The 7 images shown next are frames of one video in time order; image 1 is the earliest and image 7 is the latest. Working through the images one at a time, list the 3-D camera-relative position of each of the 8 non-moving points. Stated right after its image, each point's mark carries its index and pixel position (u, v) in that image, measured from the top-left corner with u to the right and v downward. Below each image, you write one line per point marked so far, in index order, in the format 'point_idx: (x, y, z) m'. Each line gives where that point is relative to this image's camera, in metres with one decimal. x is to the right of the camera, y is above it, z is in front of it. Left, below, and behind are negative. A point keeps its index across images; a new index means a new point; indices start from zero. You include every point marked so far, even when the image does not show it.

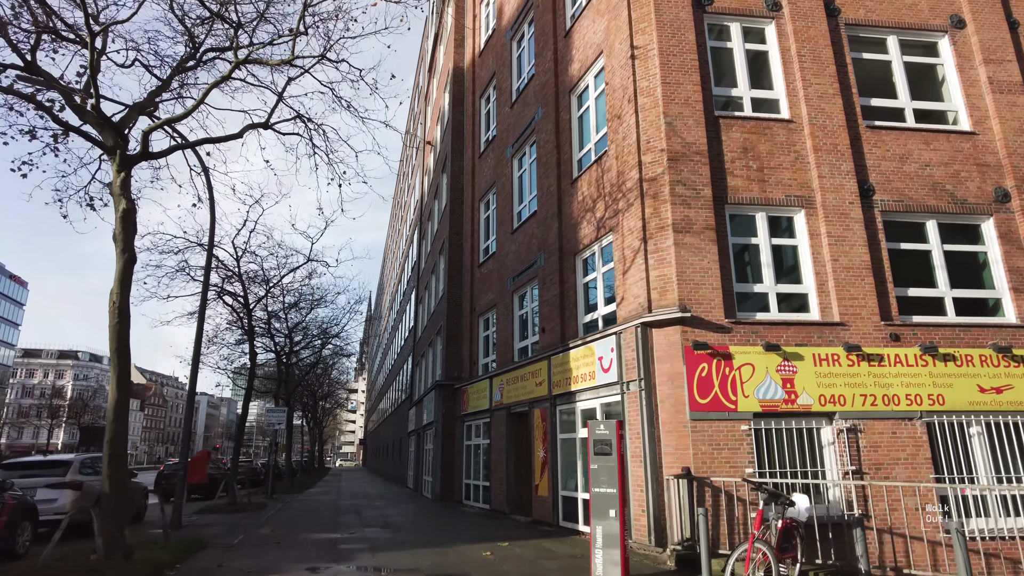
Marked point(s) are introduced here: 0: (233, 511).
0: (-7.2, -5.8, +16.9) m
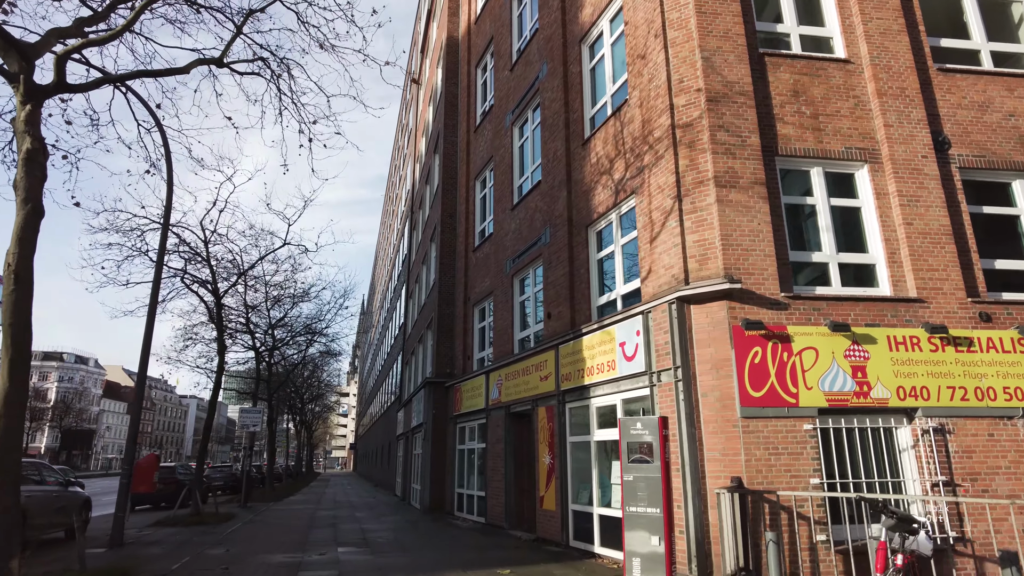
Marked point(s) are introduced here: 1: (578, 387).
0: (-7.2, -5.4, +14.9) m
1: (+1.0, -1.6, +10.3) m
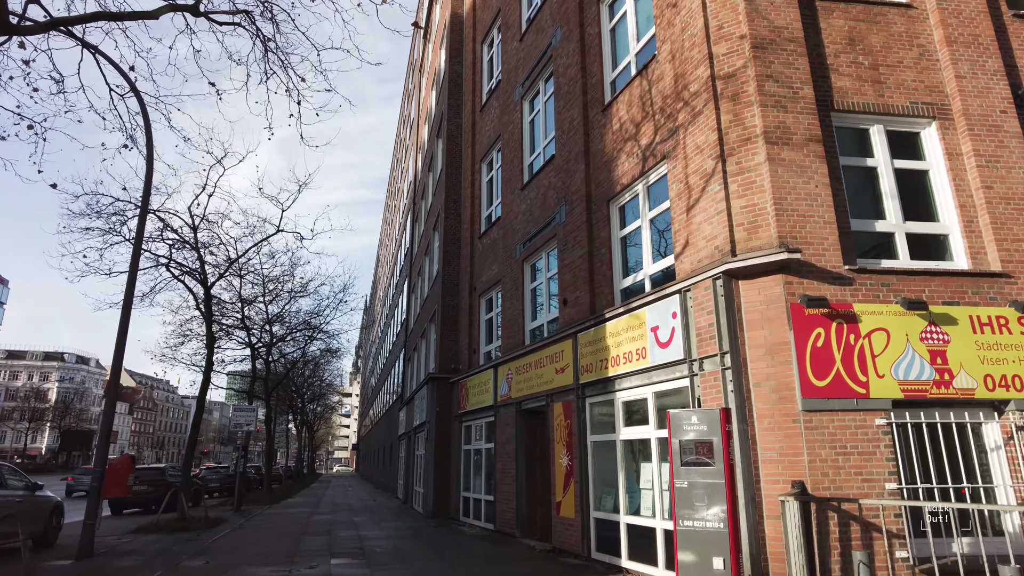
0: (-7.0, -5.1, +13.8) m
1: (+1.2, -1.3, +9.1) m
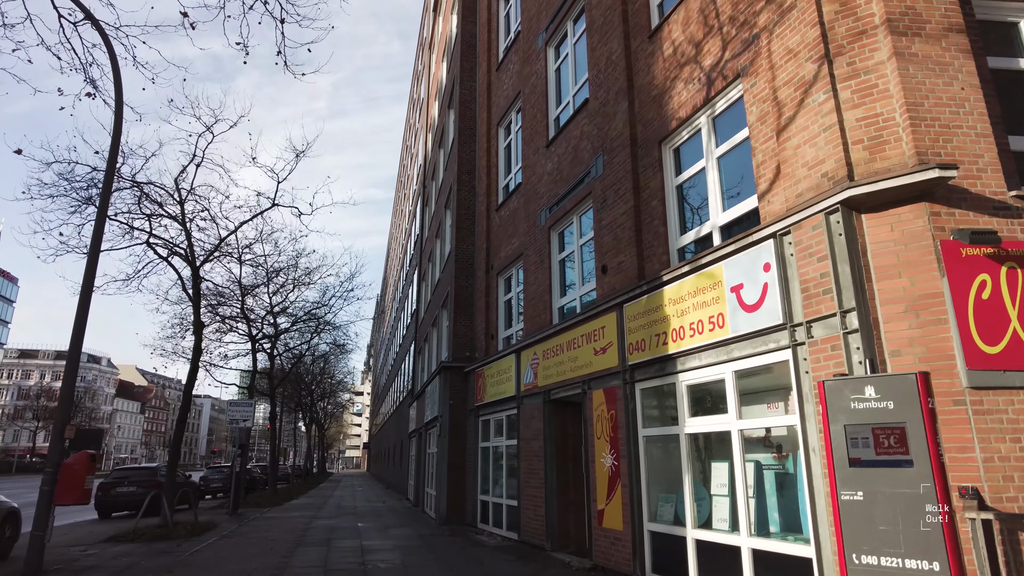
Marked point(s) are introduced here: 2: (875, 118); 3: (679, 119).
0: (-6.6, -4.6, +12.1) m
1: (+1.6, -0.8, +7.3) m
2: (+2.9, +1.4, +5.3) m
3: (+2.0, +2.0, +7.9) m
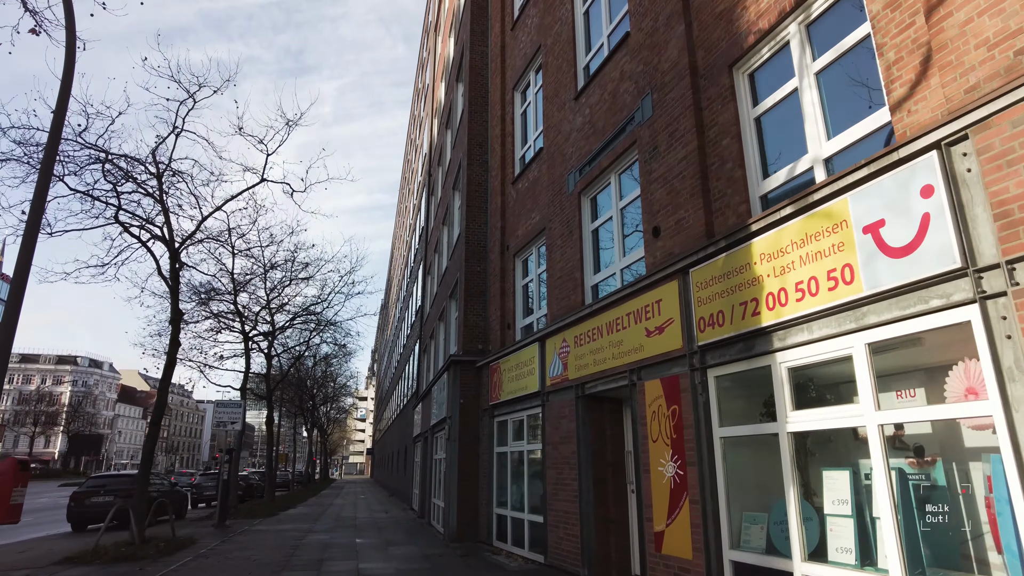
0: (-6.2, -4.3, +10.4) m
1: (+1.9, -0.4, +5.6) m
2: (+3.2, +1.8, +3.5) m
3: (+2.3, +2.4, +6.2) m
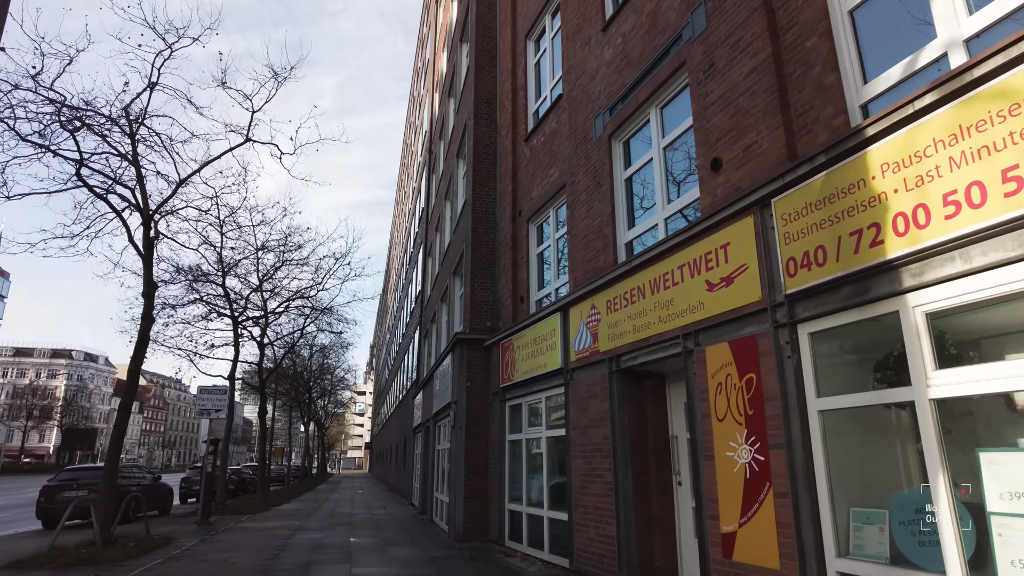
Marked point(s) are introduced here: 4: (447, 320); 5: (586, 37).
0: (-6.0, -3.8, +9.0) m
1: (+2.2, +0.1, +4.2) m
2: (+3.5, +2.2, +2.2) m
3: (+2.5, +2.9, +4.8) m
4: (-1.6, -0.8, +16.2) m
5: (+1.0, +3.5, +9.2) m
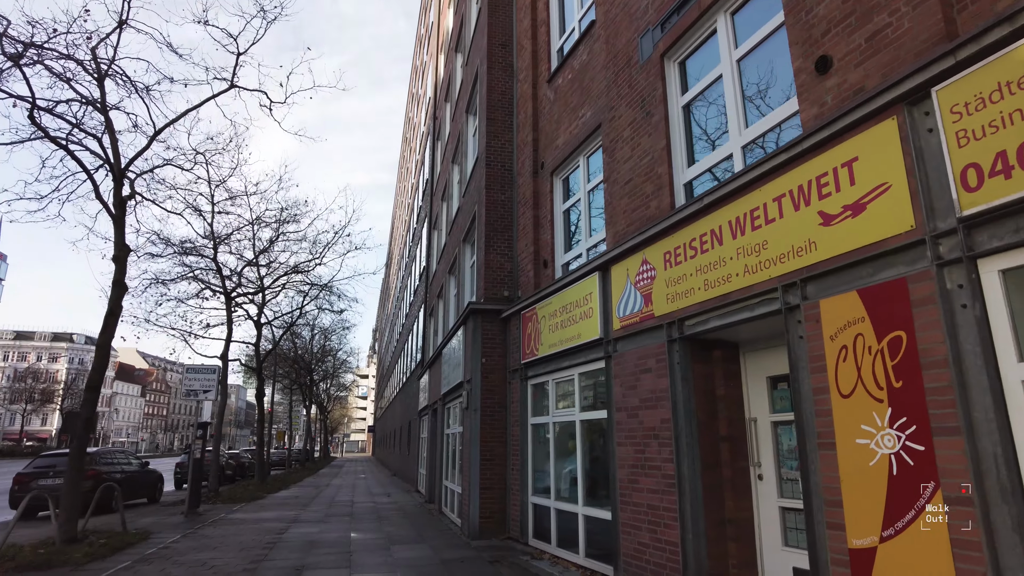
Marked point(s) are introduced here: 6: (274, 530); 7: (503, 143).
0: (-5.7, -3.3, +7.7) m
1: (+2.5, +0.5, +2.8) m
2: (+3.8, +2.6, +0.7) m
3: (+2.8, +3.3, +3.3) m
4: (-1.2, -0.1, +14.8) m
5: (+1.4, +4.1, +7.7) m
6: (-4.1, -4.2, +11.4) m
7: (-0.2, +2.6, +11.8) m
